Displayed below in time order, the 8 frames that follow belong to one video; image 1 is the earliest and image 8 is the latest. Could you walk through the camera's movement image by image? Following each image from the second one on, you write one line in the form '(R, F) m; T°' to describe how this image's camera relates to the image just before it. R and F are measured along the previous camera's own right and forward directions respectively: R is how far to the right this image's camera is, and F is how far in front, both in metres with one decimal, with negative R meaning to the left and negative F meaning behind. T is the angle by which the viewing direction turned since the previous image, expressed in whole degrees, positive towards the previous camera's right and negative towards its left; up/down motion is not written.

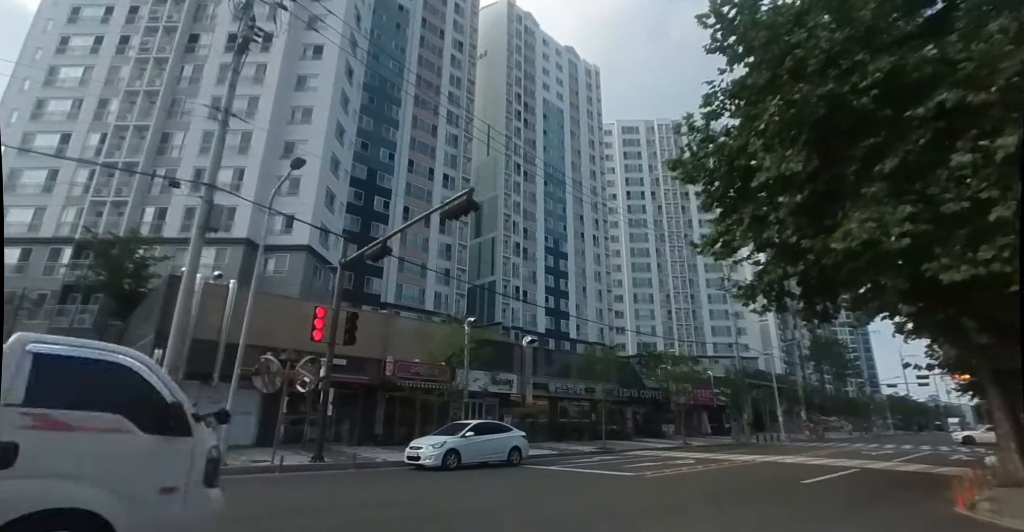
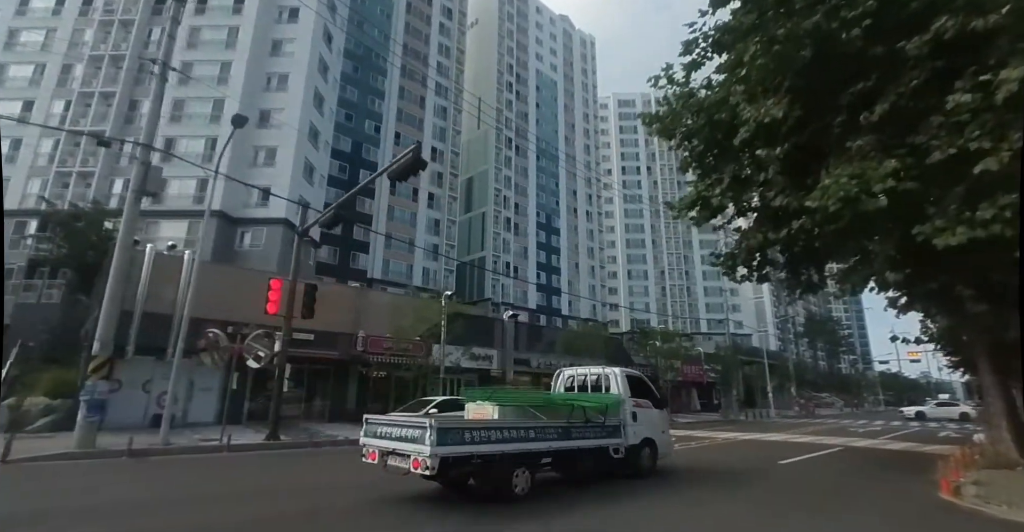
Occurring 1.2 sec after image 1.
(+0.9, +0.9) m; 0°
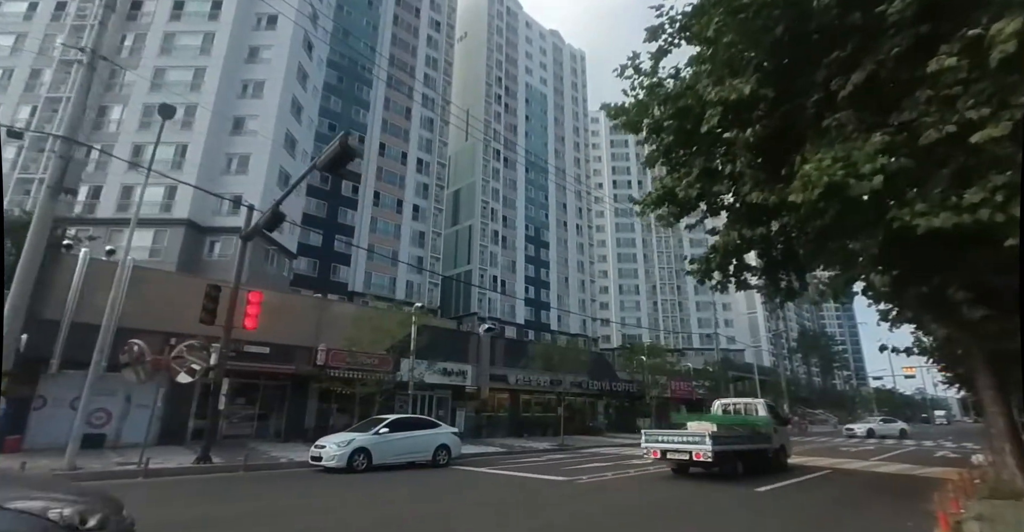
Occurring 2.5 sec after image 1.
(+0.9, +1.1) m; +1°
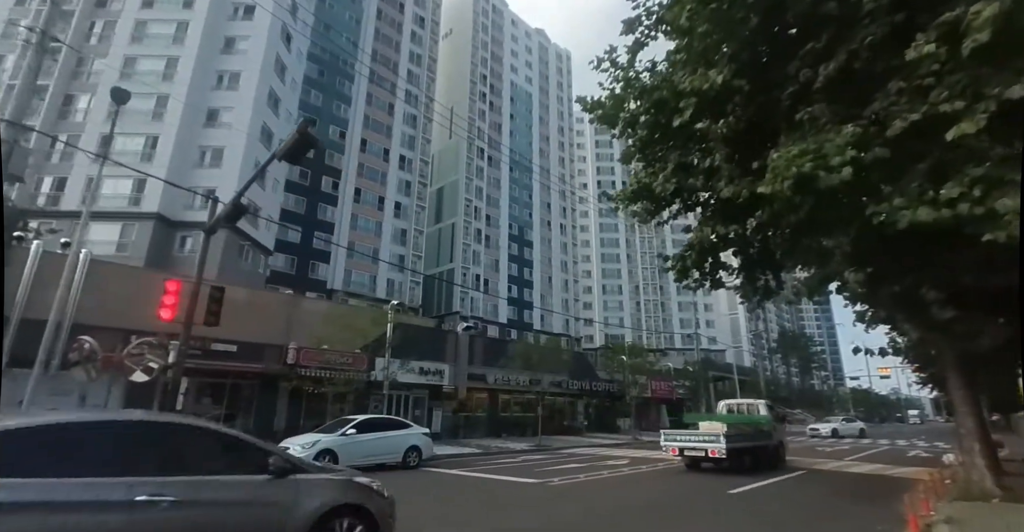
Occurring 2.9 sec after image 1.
(+0.3, +0.3) m; +2°
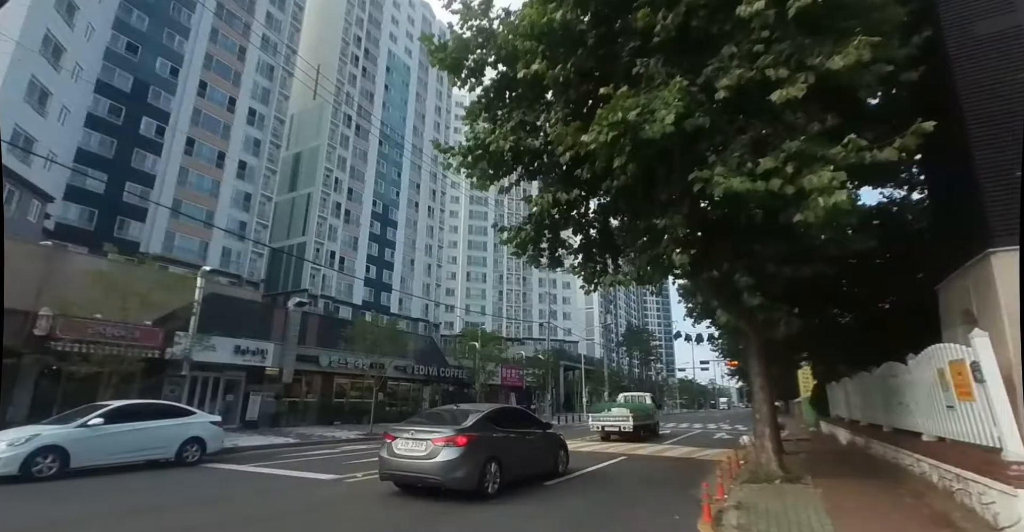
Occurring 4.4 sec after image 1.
(+1.1, +1.2) m; +15°
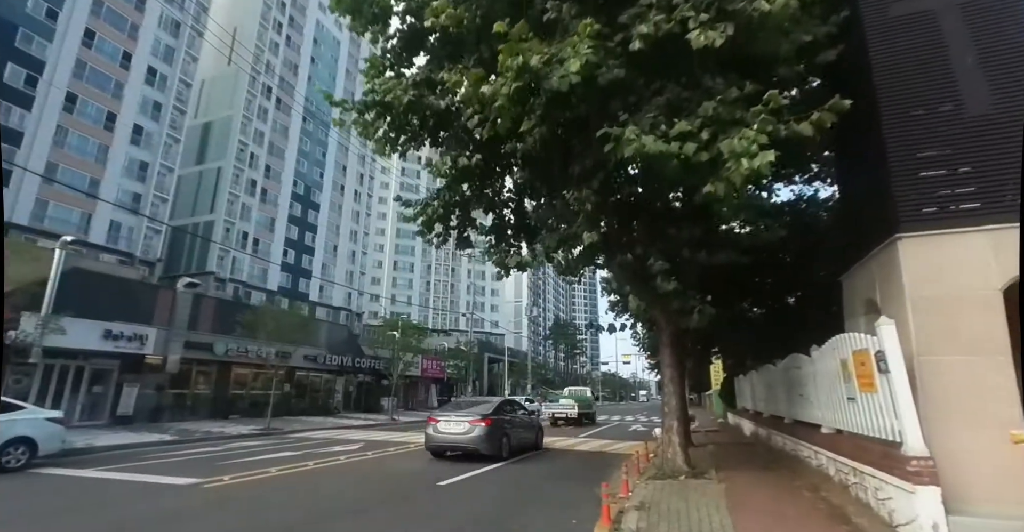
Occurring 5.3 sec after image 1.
(+0.5, +0.8) m; +8°
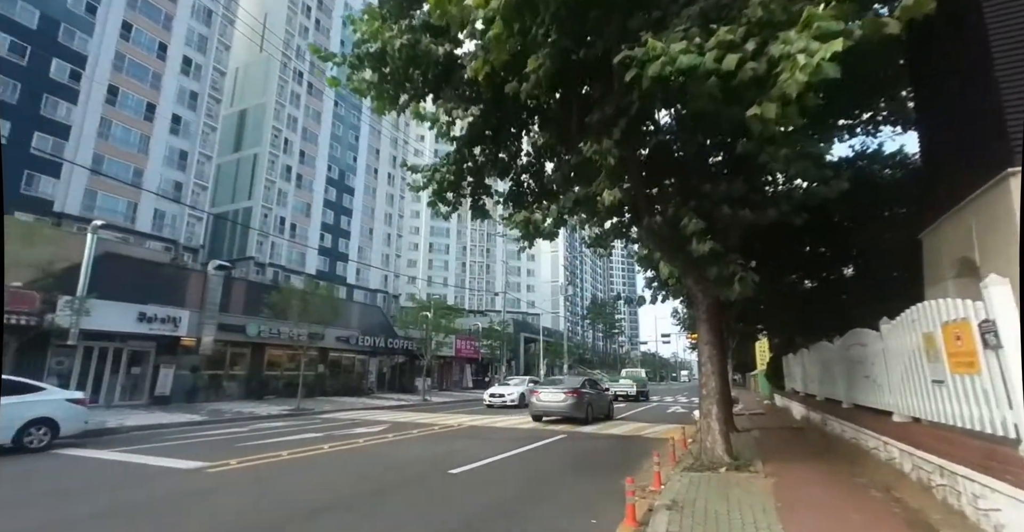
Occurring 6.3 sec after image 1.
(+0.3, +0.8) m; -4°
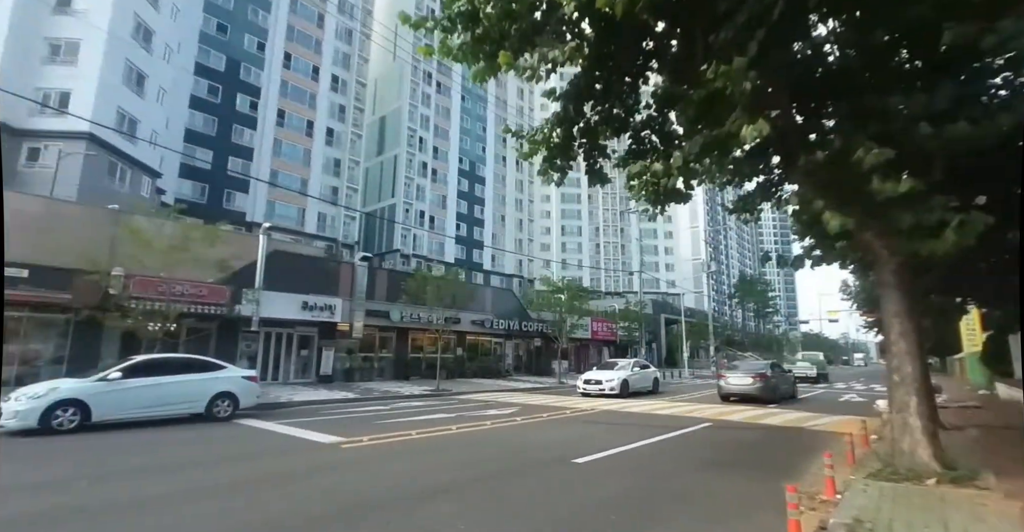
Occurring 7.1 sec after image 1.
(+0.2, +0.8) m; -16°
